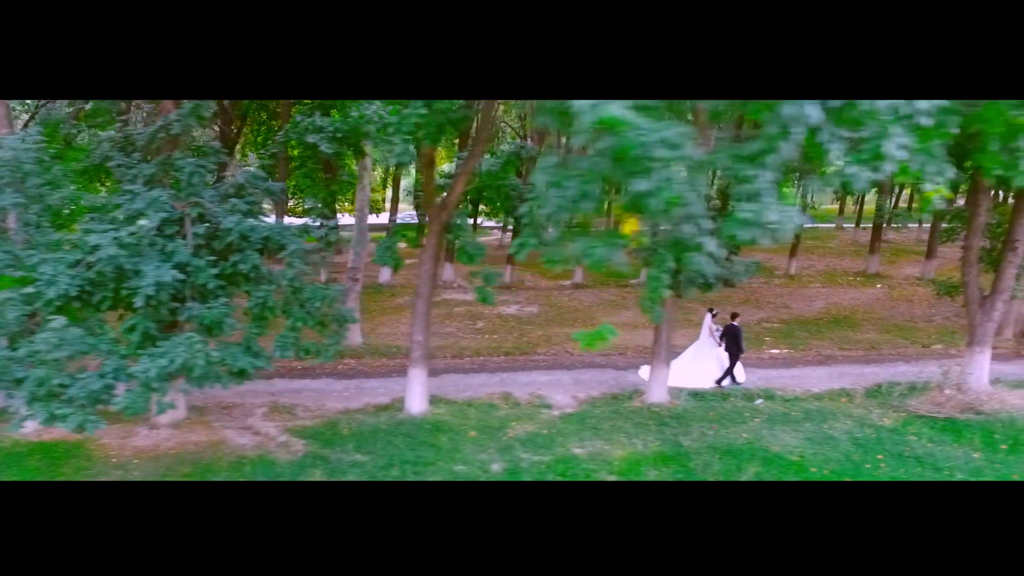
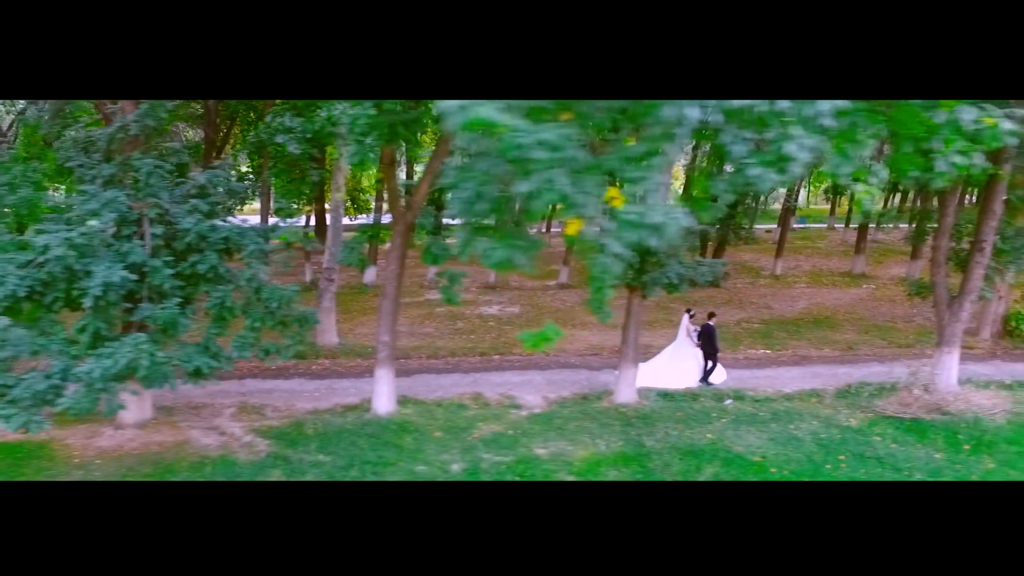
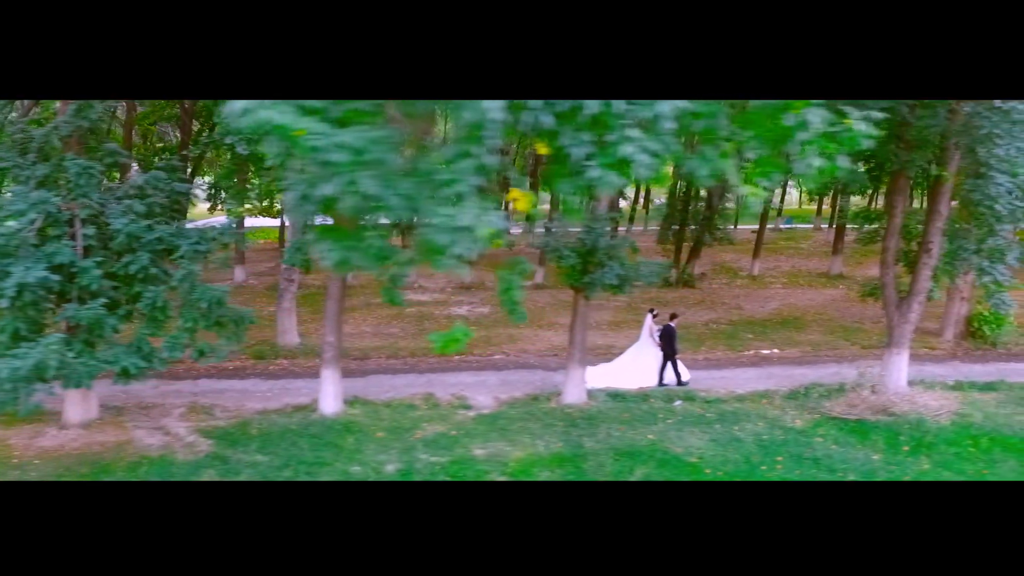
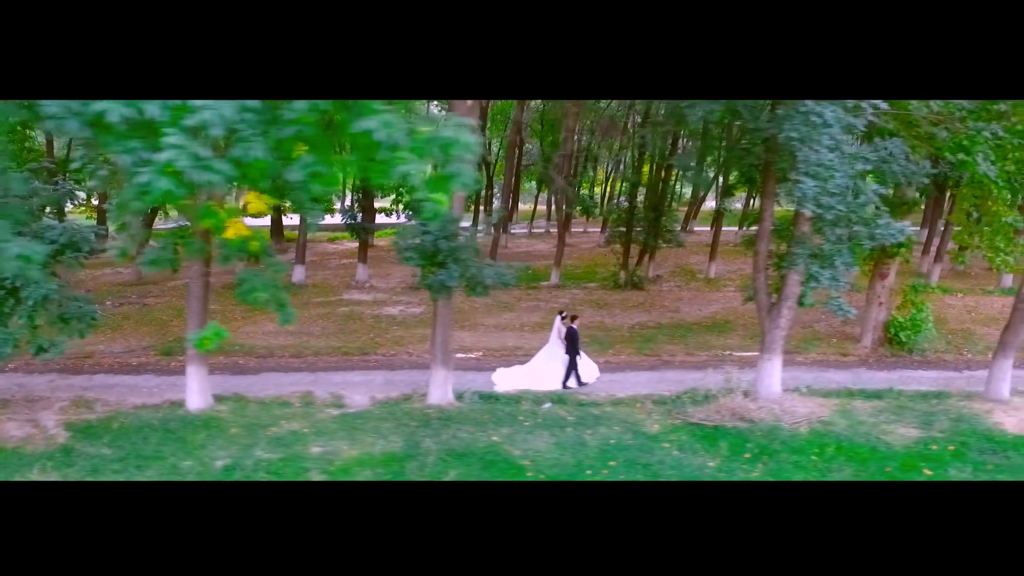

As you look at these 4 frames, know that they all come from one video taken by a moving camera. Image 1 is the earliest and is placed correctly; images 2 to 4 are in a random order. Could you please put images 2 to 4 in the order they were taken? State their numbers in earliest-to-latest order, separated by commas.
2, 3, 4
